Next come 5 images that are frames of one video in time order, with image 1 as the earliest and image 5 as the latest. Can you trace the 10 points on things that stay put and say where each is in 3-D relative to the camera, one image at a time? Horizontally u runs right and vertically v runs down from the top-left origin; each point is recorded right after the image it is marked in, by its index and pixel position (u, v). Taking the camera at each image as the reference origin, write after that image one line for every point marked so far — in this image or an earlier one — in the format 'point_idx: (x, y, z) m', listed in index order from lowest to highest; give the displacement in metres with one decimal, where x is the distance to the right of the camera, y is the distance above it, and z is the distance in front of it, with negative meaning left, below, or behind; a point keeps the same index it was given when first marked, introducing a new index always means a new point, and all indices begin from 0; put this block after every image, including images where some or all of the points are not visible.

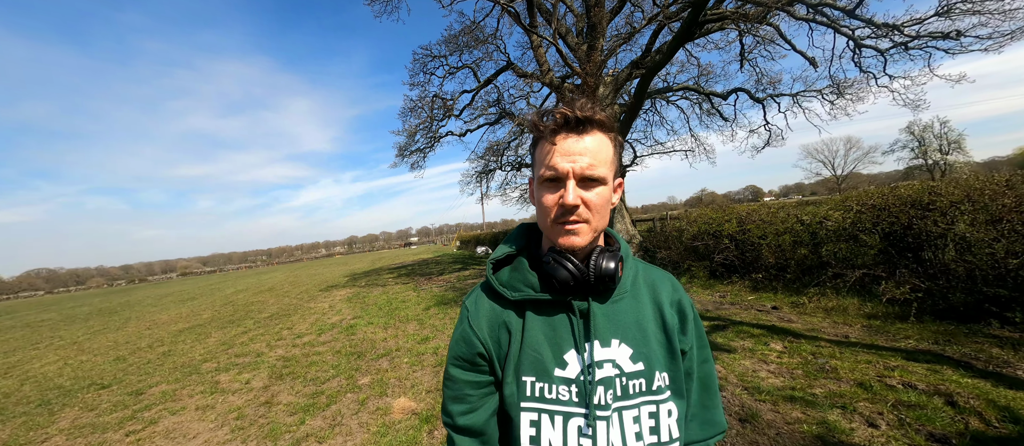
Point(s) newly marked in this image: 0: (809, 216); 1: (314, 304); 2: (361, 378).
0: (+5.7, +0.1, +6.6) m
1: (-6.8, -2.8, +11.9) m
2: (-2.0, -2.0, +4.6) m
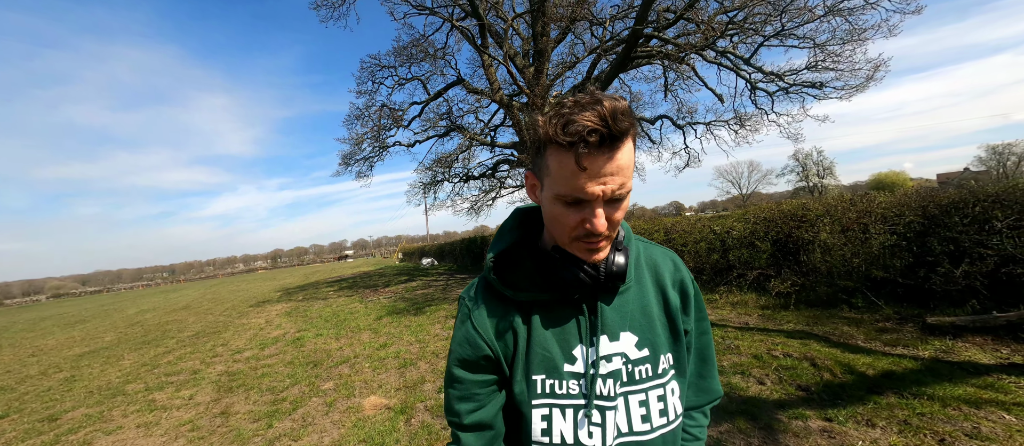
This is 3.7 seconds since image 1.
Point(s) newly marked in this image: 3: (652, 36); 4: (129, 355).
0: (+4.7, -0.1, +7.9) m
1: (-8.4, -3.1, +11.0) m
2: (-2.5, -2.1, +4.6) m
3: (+4.6, +6.1, +11.3) m
4: (-8.8, -3.0, +8.0) m
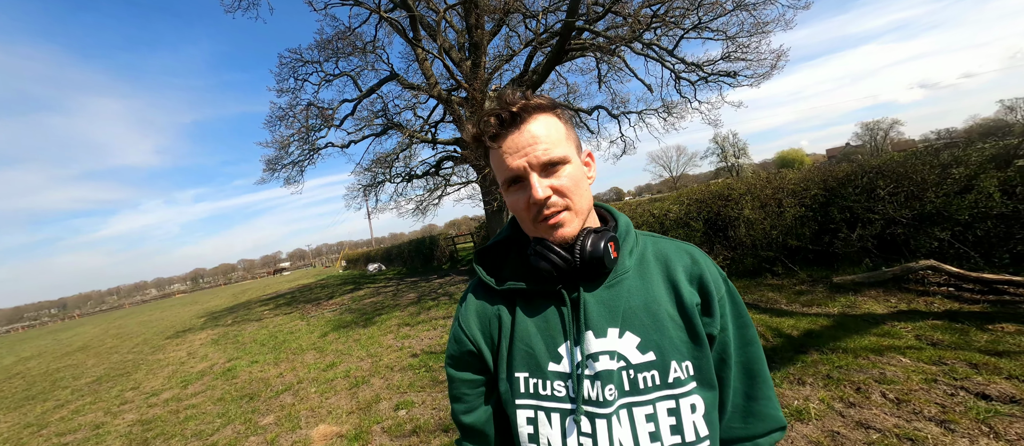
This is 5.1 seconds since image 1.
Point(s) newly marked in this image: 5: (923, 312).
0: (+3.5, +0.3, +8.4) m
1: (-9.6, -3.6, +9.6) m
2: (-3.0, -2.3, +4.1) m
3: (+2.4, +6.5, +11.6) m
4: (-9.6, -3.7, +6.5) m
5: (+5.0, -1.1, +4.2) m
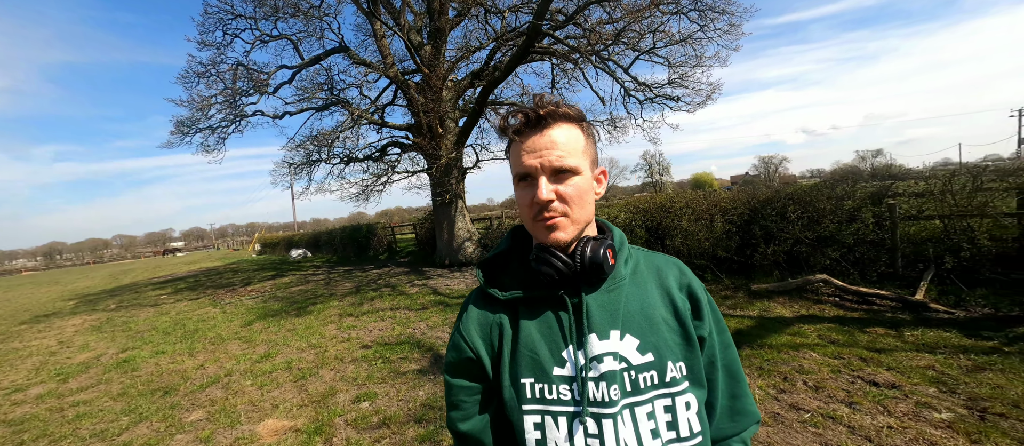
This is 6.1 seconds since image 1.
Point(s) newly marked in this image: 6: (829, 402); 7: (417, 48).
0: (+2.4, +0.2, +9.0) m
1: (-11.0, -2.7, +7.7) m
2: (-3.4, -2.0, +3.6) m
3: (+1.3, +6.5, +11.9) m
4: (-10.4, -2.8, +4.8) m
5: (+4.5, -1.4, +5.1) m
6: (+2.6, -1.5, +2.8) m
7: (-3.4, +6.4, +12.6) m
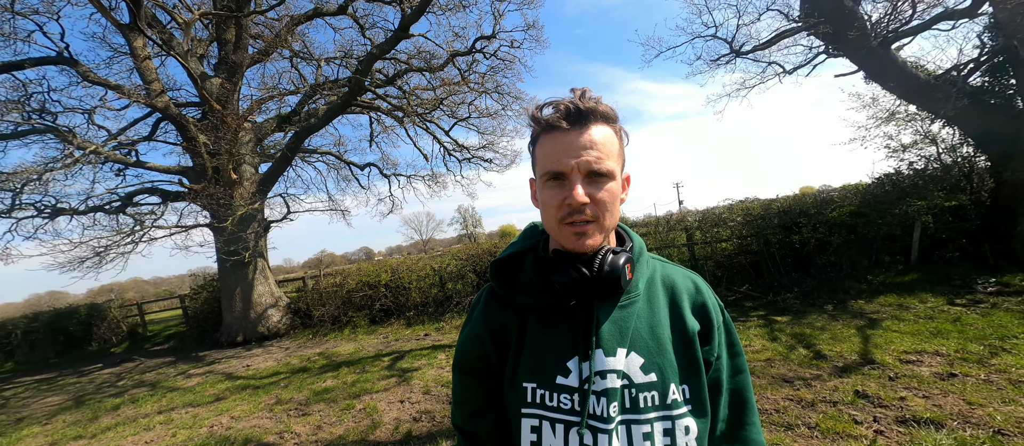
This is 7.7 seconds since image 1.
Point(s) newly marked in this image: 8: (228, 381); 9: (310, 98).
0: (-2.0, -1.1, +9.4) m
1: (-12.9, -3.9, +1.4) m
2: (-4.3, -2.5, +1.7) m
3: (-4.9, +4.6, +12.2) m
4: (-10.9, -3.5, -0.9) m
5: (+1.8, -2.0, +6.9) m
6: (+1.2, -1.8, +4.0) m
7: (-9.4, +4.4, +10.5) m
8: (-5.5, -3.0, +6.7) m
9: (-6.5, +4.0, +11.2) m
